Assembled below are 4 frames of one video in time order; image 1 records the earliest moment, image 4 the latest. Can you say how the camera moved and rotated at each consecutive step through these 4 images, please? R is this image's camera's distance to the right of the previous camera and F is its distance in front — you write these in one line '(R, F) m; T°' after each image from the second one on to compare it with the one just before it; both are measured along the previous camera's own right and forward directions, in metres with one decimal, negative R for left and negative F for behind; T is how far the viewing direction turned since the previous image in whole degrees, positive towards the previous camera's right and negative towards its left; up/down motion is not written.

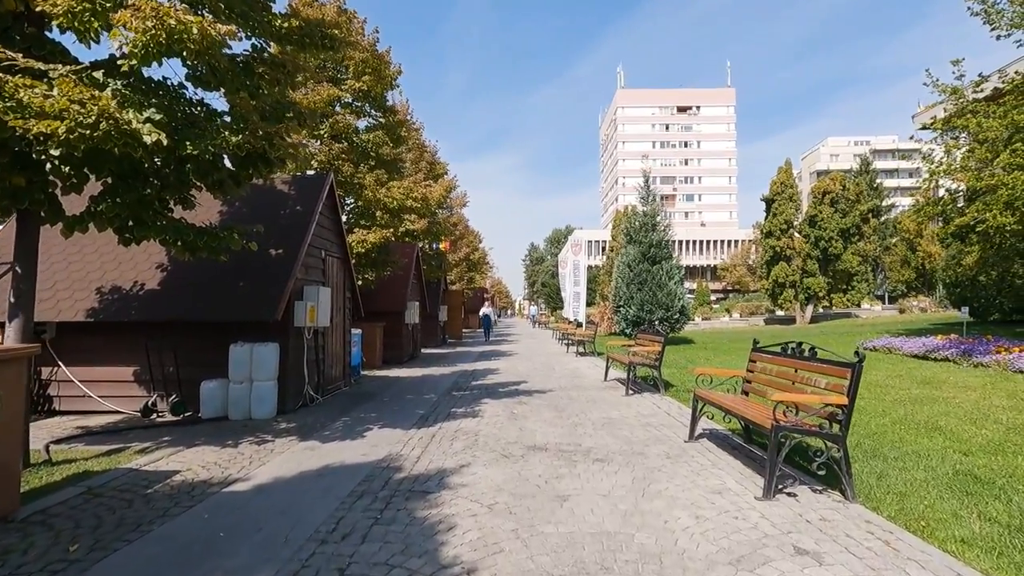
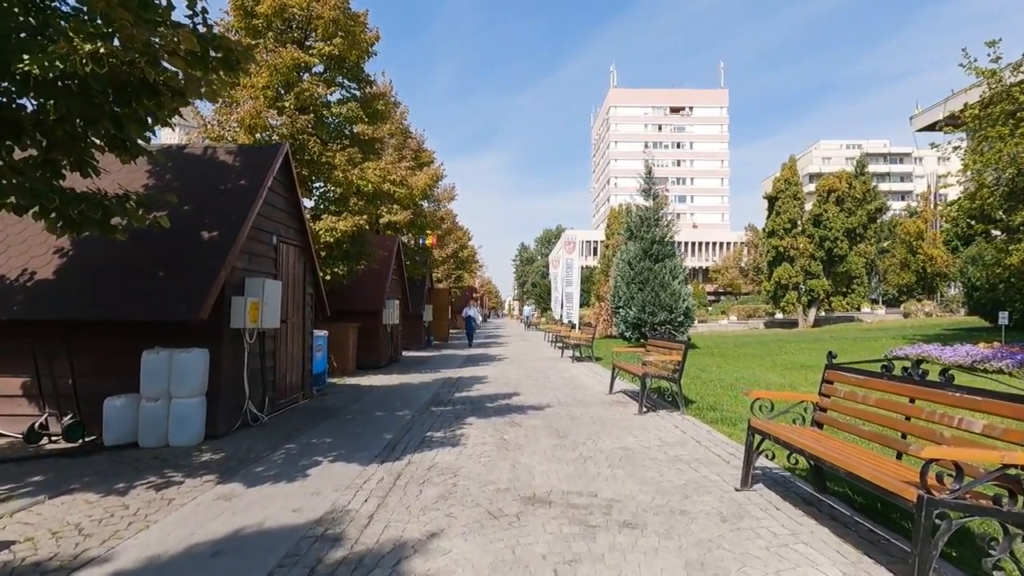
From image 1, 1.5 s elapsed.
(0.0, +2.1) m; +1°
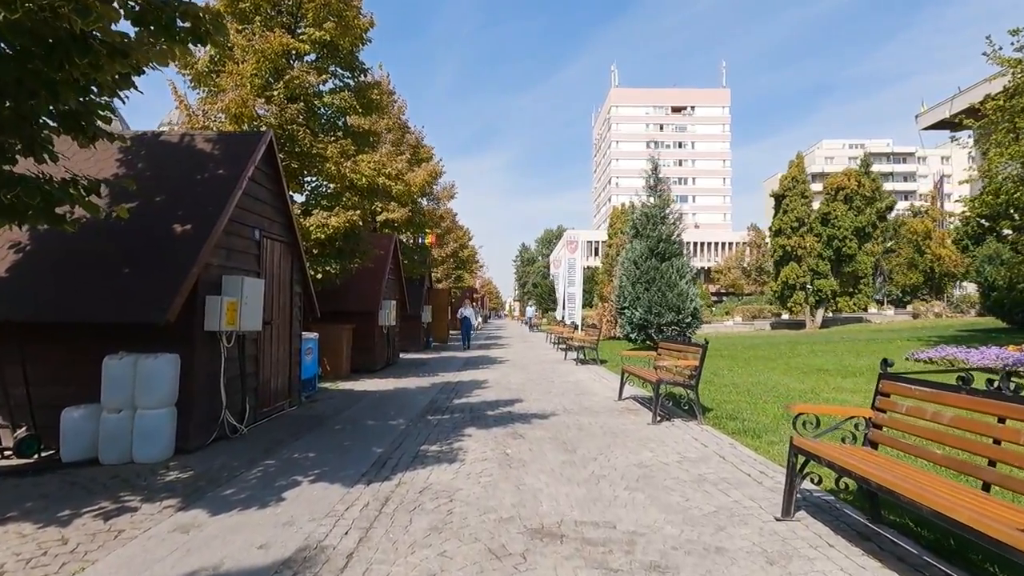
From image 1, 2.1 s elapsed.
(0.0, +0.8) m; 0°
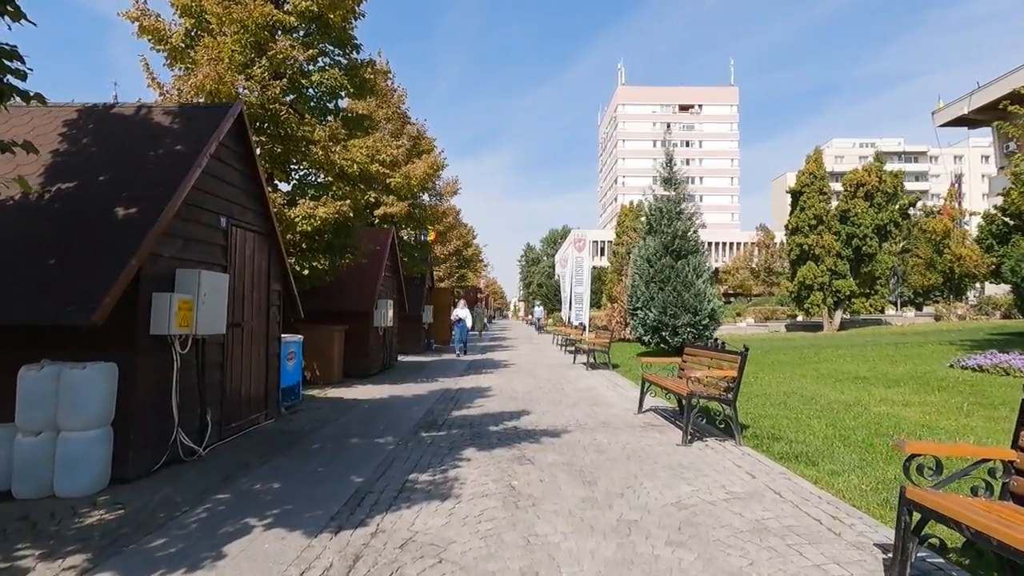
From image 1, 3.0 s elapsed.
(0.0, +1.3) m; 0°
